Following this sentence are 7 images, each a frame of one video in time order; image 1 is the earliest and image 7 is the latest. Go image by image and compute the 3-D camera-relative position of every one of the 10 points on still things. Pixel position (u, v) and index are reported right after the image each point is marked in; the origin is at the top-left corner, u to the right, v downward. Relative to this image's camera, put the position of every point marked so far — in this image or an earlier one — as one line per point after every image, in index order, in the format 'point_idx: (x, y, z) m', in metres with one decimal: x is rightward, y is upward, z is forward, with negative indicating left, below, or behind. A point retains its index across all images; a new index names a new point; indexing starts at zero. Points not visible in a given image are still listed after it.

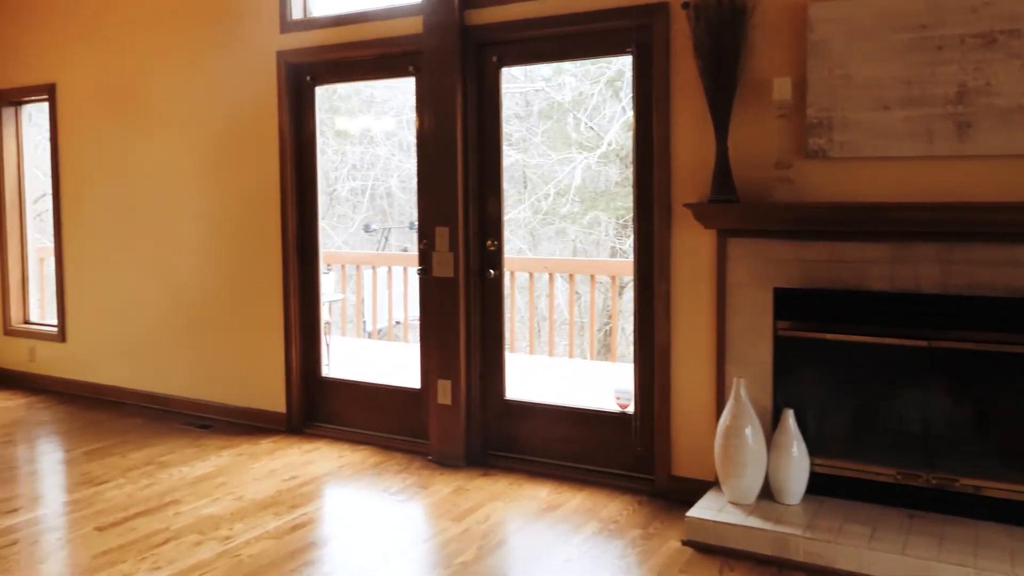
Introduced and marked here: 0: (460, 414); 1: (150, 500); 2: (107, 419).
0: (-0.2, -0.6, +4.0) m
1: (-1.5, -0.9, +3.7) m
2: (-2.3, -0.7, +5.0) m
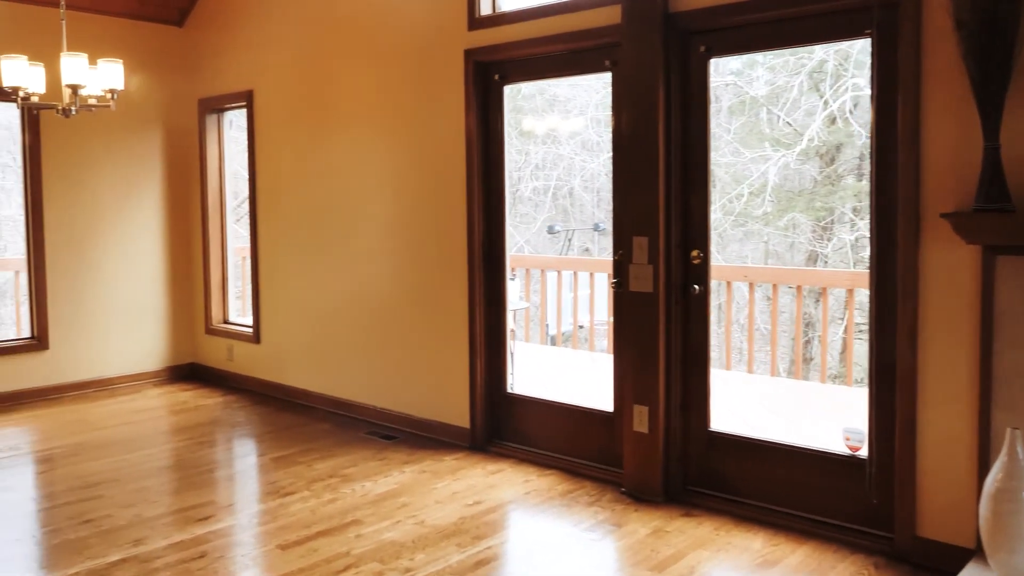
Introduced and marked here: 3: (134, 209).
0: (+0.6, -0.6, +3.7) m
1: (-0.7, -0.9, +3.6) m
2: (-1.2, -0.8, +5.0) m
3: (-2.5, +0.5, +5.8) m
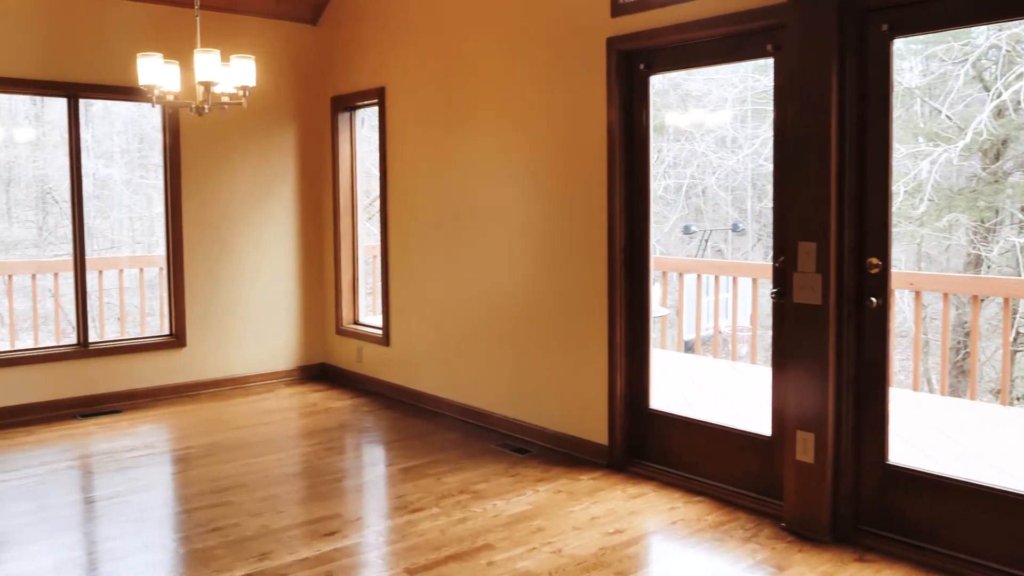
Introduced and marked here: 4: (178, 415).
0: (+1.1, -0.7, +3.2) m
1: (-0.2, -0.9, +3.3) m
2: (-0.5, -0.8, +4.8) m
3: (-1.6, +0.5, +5.8) m
4: (-1.9, -0.7, +5.1) m
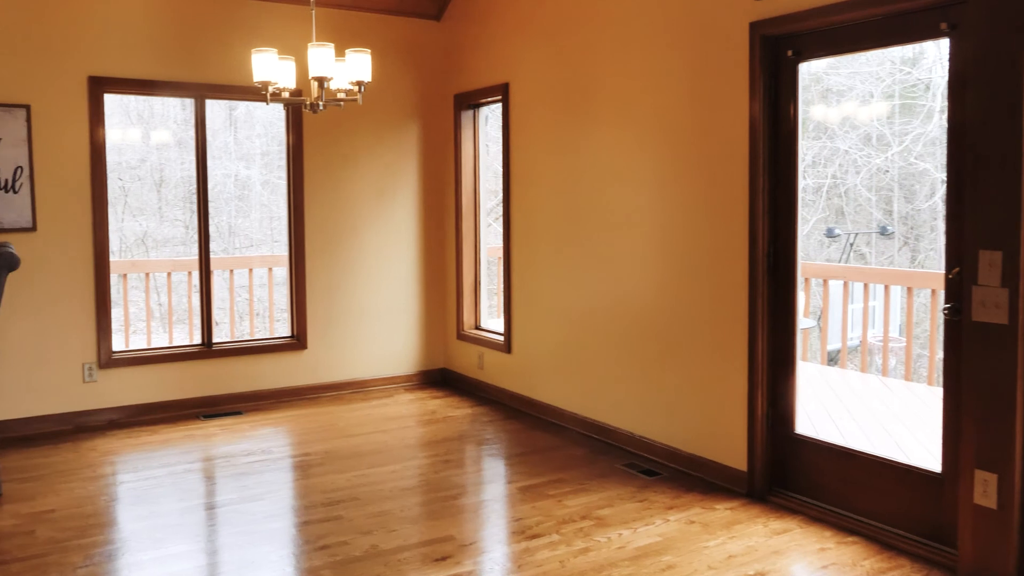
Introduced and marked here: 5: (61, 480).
0: (+1.6, -0.7, +2.8) m
1: (+0.3, -1.0, +3.0) m
2: (+0.2, -0.8, +4.5) m
3: (-0.8, +0.5, +5.7) m
4: (-1.2, -0.7, +5.0) m
5: (-2.0, -0.9, +3.9) m
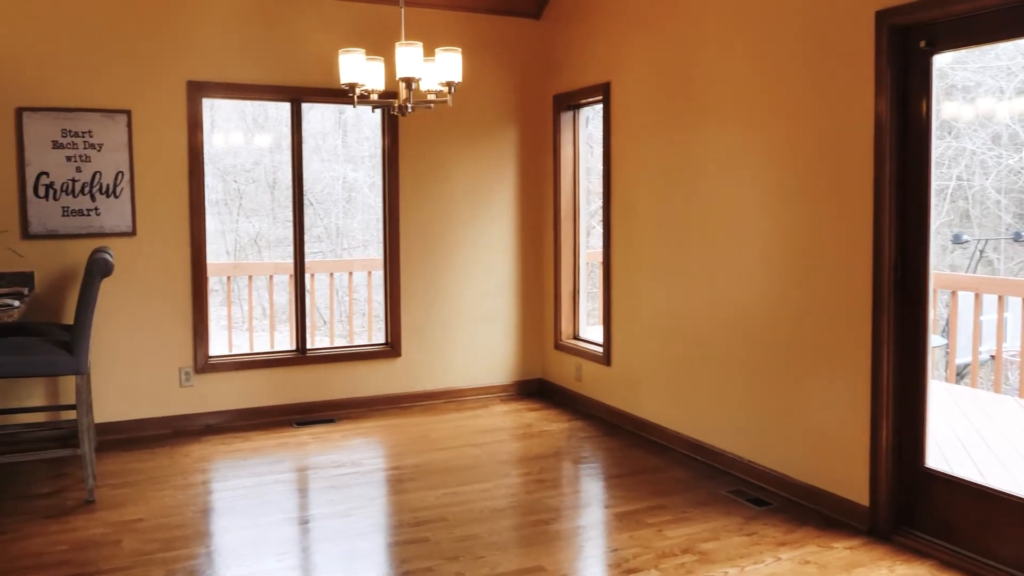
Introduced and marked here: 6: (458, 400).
0: (+1.8, -0.8, +2.3) m
1: (+0.6, -1.0, +2.8) m
2: (+0.7, -0.9, +4.3) m
3: (-0.2, +0.5, +5.5) m
4: (-0.7, -0.8, +4.9) m
5: (-1.6, -0.9, +3.9) m
6: (-0.3, -0.7, +5.5) m
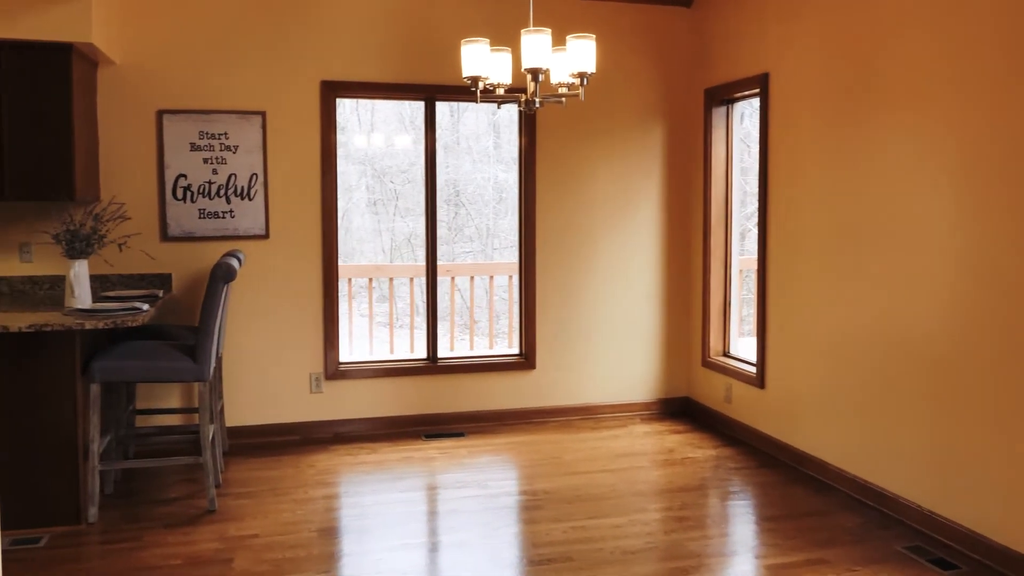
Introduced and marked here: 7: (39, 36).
0: (+2.1, -0.9, +1.7) m
1: (+0.9, -1.1, +2.3) m
2: (+1.3, -0.9, +3.8) m
3: (+0.7, +0.4, +5.1) m
4: (0.0, -0.8, +4.6) m
5: (-1.0, -0.9, +3.8) m
6: (+0.5, -0.8, +5.1) m
7: (-1.9, +1.0, +3.6) m
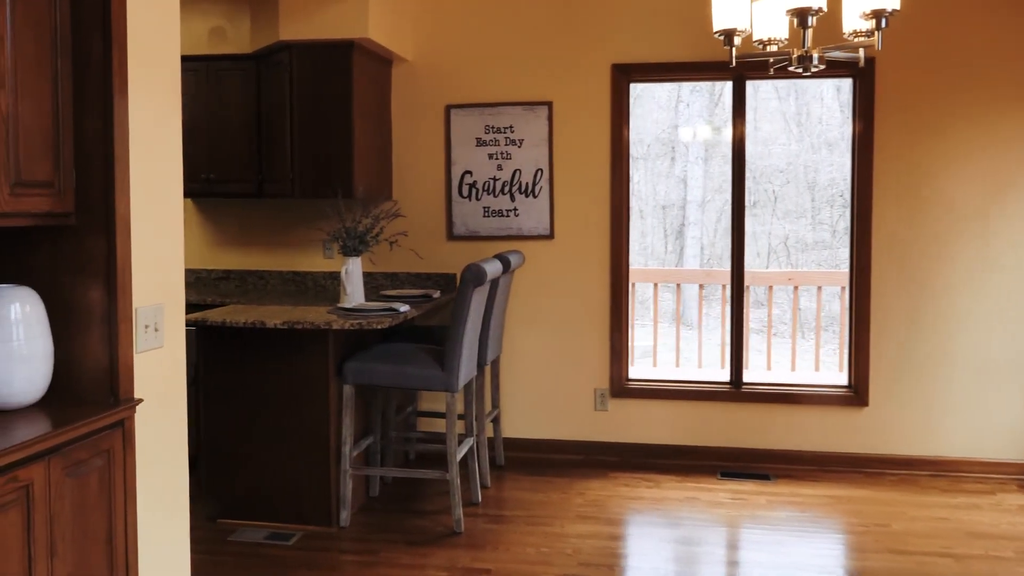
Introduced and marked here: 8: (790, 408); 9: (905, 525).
0: (+2.0, -1.0, +0.2) m
1: (+1.2, -1.2, +1.3) m
2: (+2.1, -1.1, +2.4) m
3: (+2.2, +0.3, +3.9) m
4: (+1.4, -0.9, +3.7) m
5: (0.0, -0.9, +3.4) m
6: (+2.0, -0.8, +4.0) m
7: (-0.8, +1.0, +3.6) m
8: (+1.3, -0.6, +4.1) m
9: (+1.6, -0.9, +3.5) m
